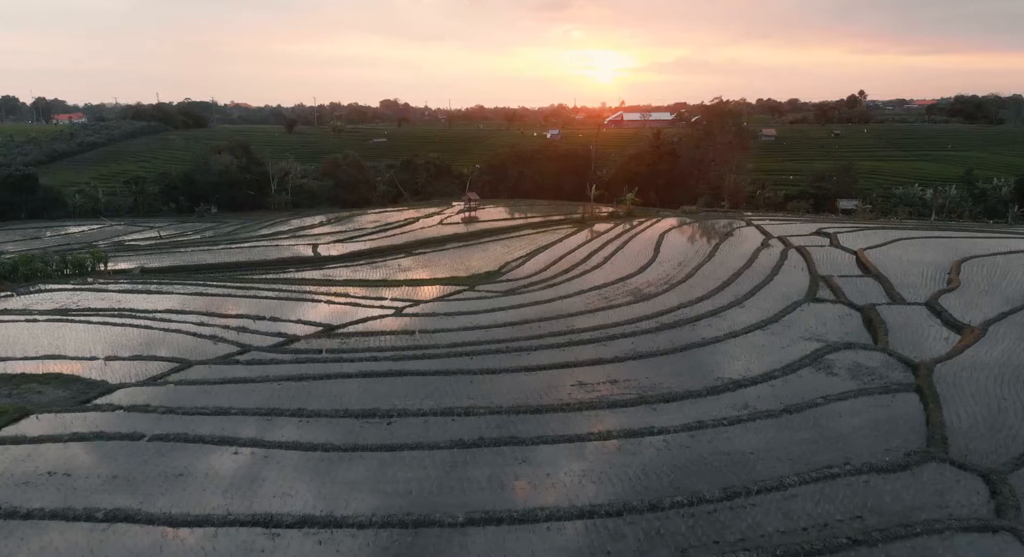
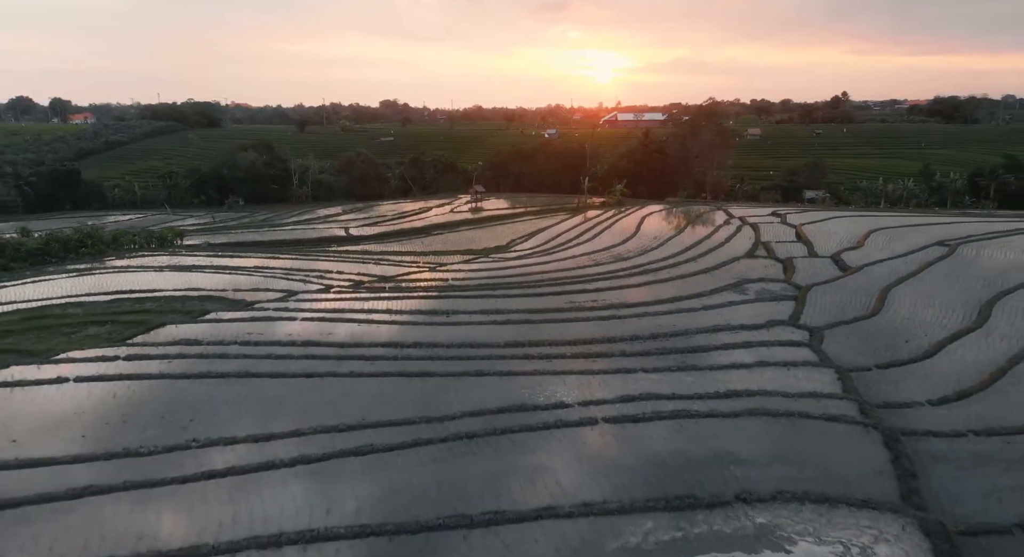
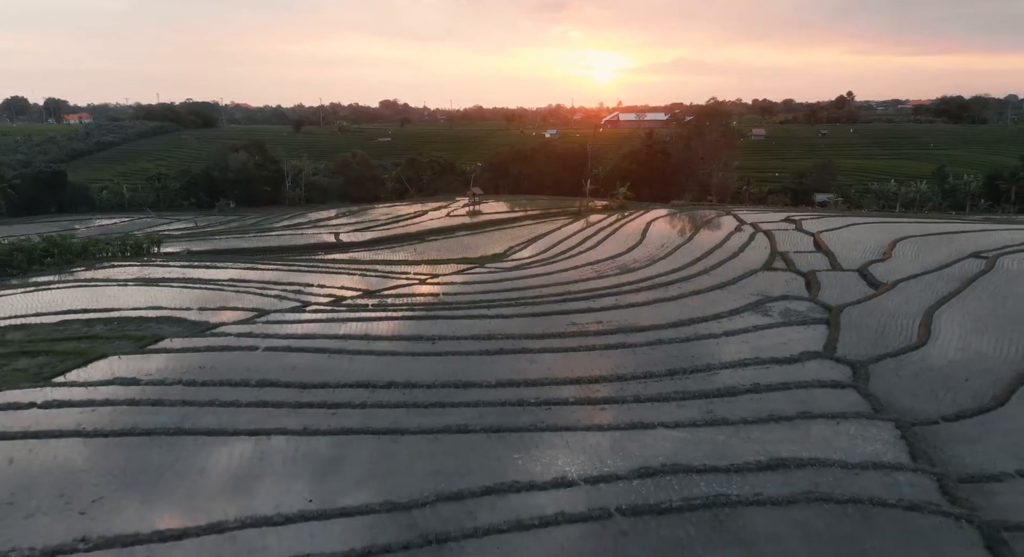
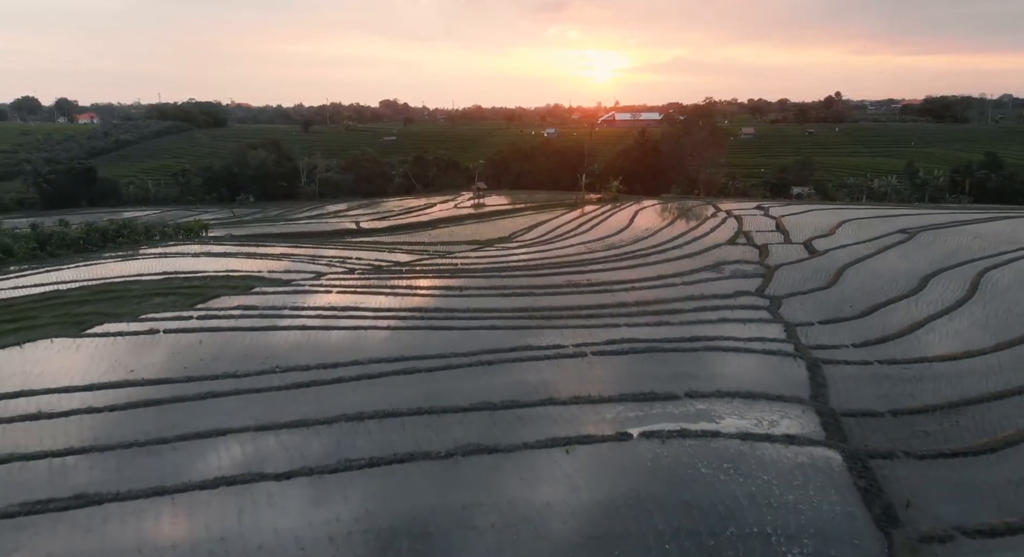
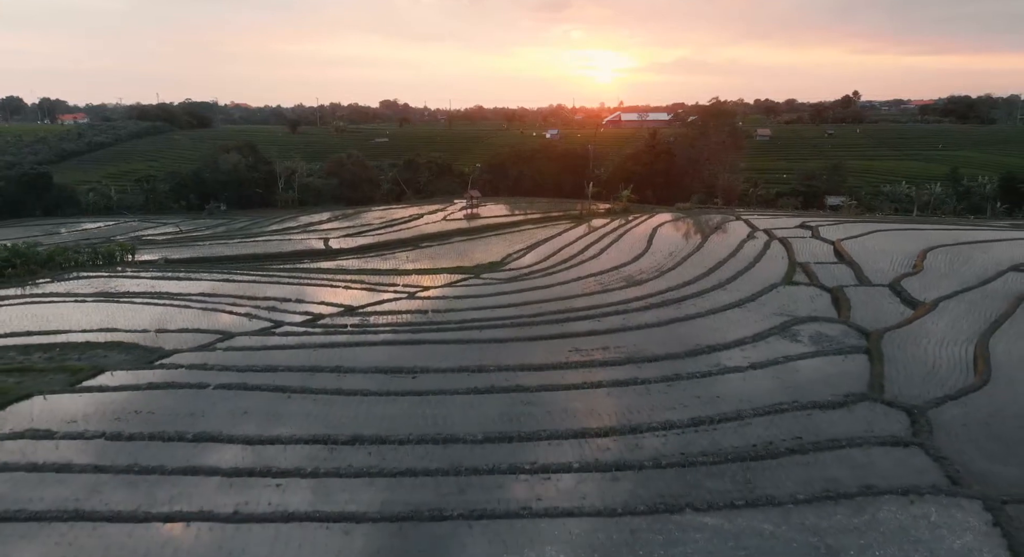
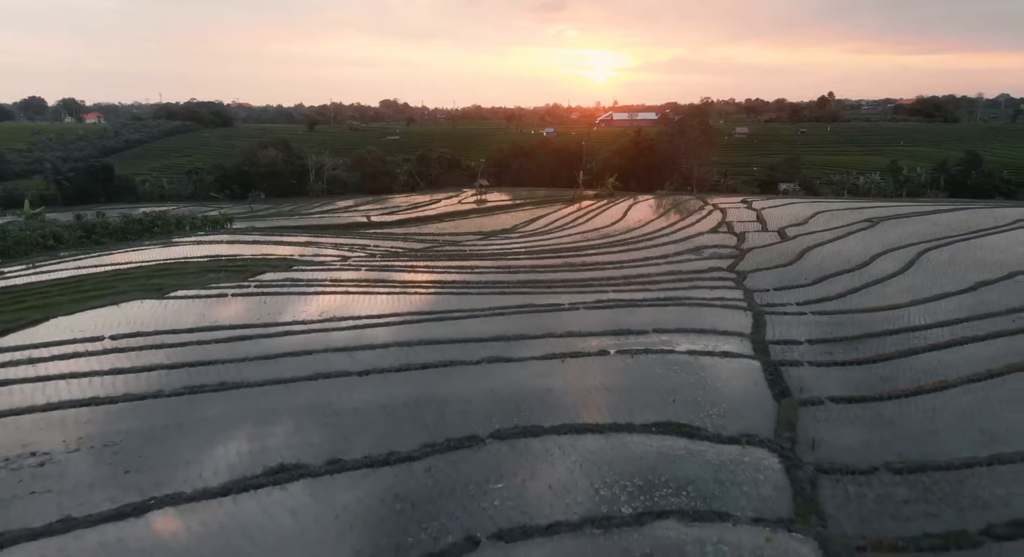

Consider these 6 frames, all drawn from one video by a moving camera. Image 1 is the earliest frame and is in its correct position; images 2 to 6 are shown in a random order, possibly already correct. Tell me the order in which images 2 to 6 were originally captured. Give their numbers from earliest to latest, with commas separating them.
5, 3, 2, 4, 6
